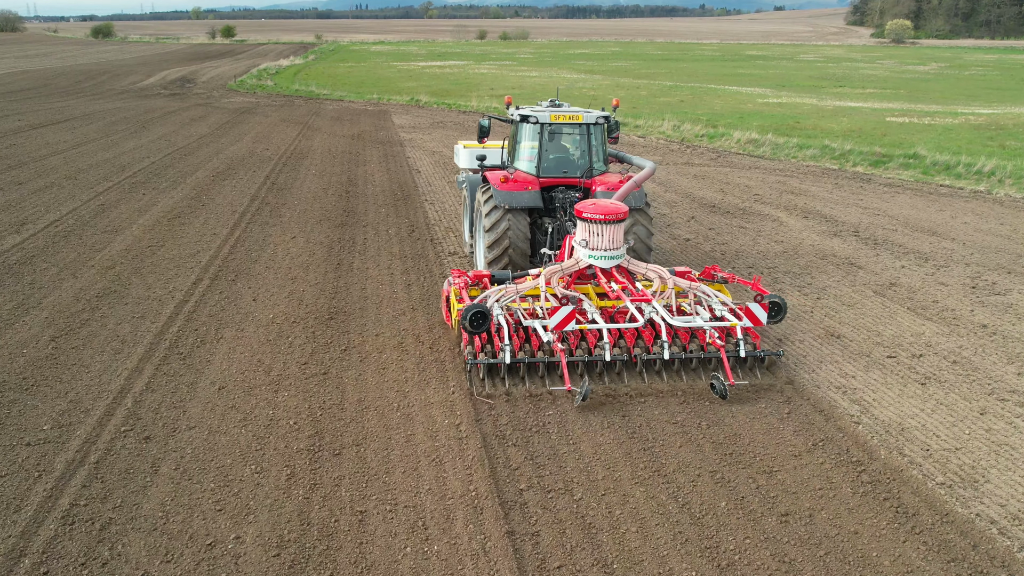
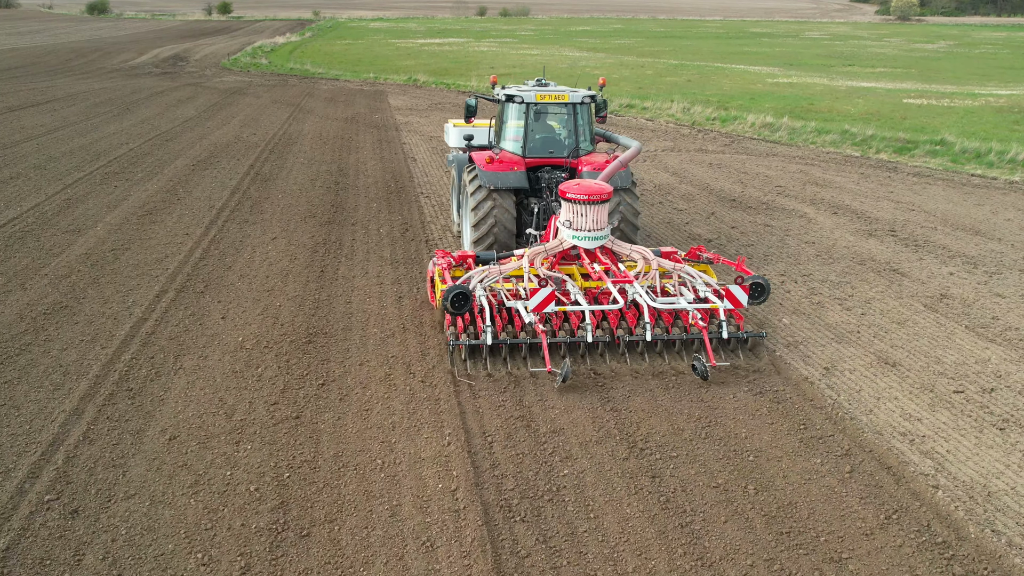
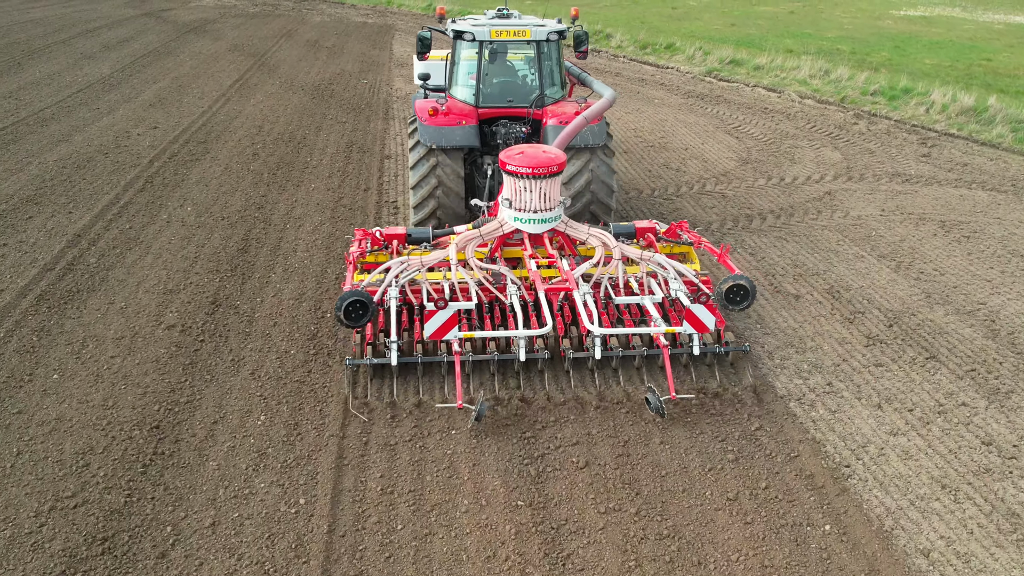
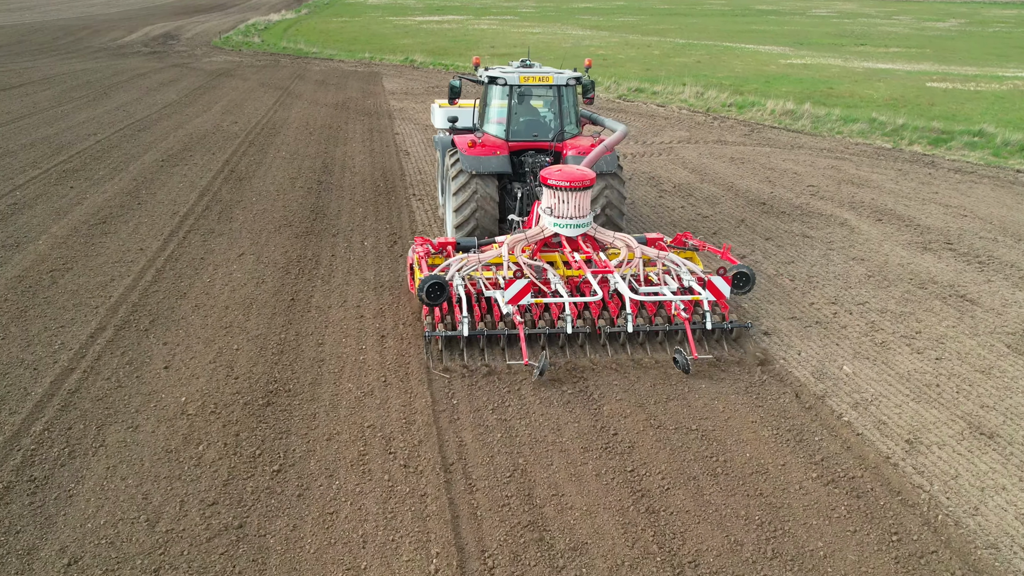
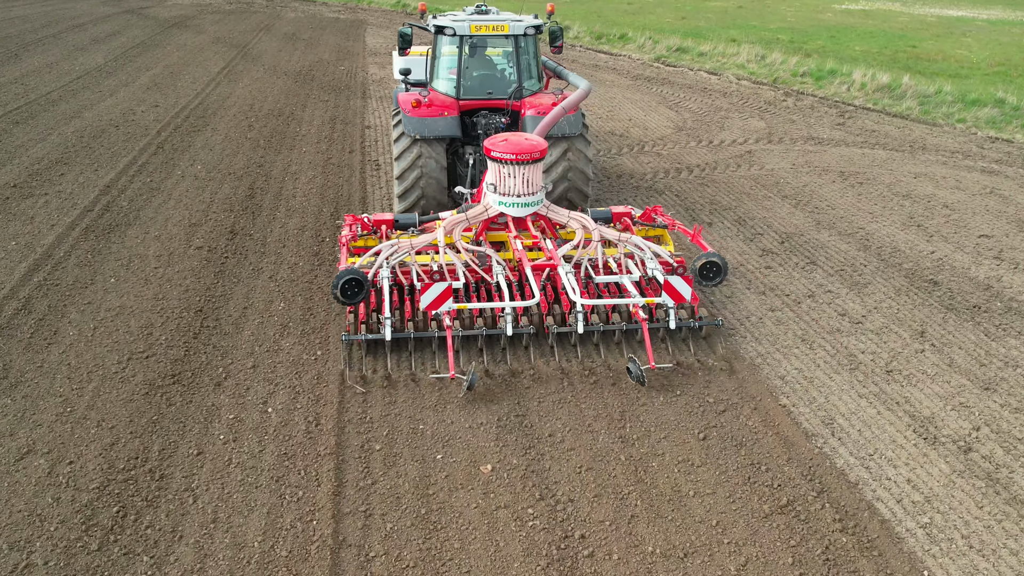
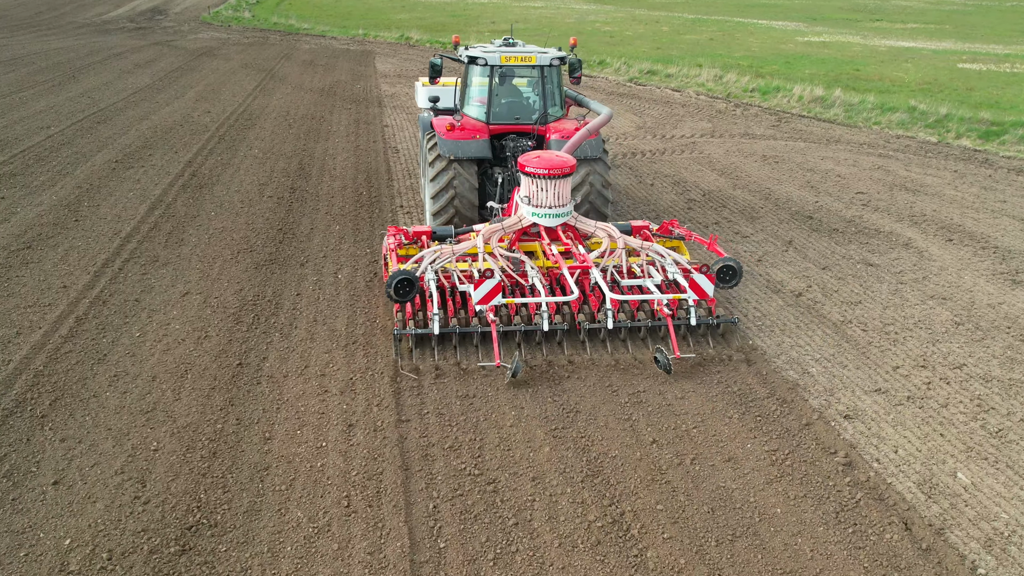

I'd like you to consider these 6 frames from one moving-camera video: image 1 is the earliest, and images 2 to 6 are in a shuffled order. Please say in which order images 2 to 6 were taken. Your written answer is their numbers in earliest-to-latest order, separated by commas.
2, 4, 6, 5, 3
